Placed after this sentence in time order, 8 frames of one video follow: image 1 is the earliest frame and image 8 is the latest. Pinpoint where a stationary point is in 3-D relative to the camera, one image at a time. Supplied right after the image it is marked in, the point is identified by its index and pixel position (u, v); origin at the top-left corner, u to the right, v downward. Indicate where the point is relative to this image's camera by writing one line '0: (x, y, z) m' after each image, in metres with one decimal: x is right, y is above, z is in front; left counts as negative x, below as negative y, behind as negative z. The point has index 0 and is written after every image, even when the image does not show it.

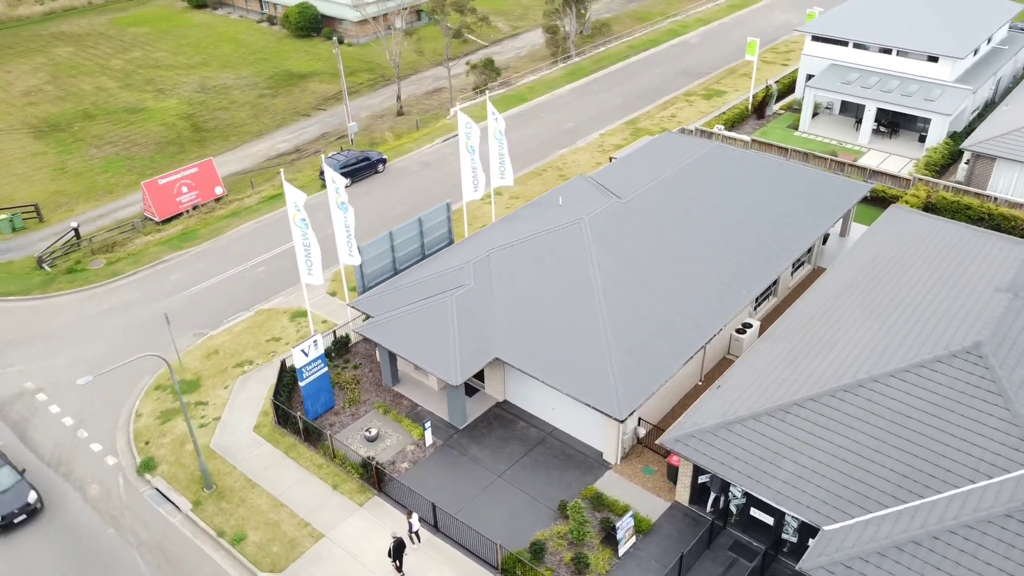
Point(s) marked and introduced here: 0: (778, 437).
0: (+6.4, -3.6, +19.9) m
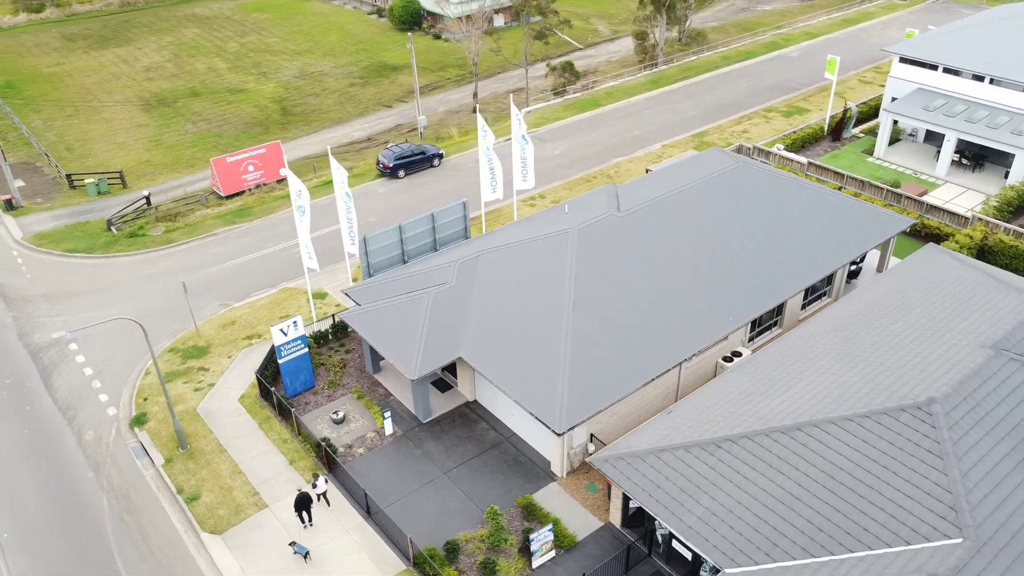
0: (+4.5, -4.3, +19.3) m
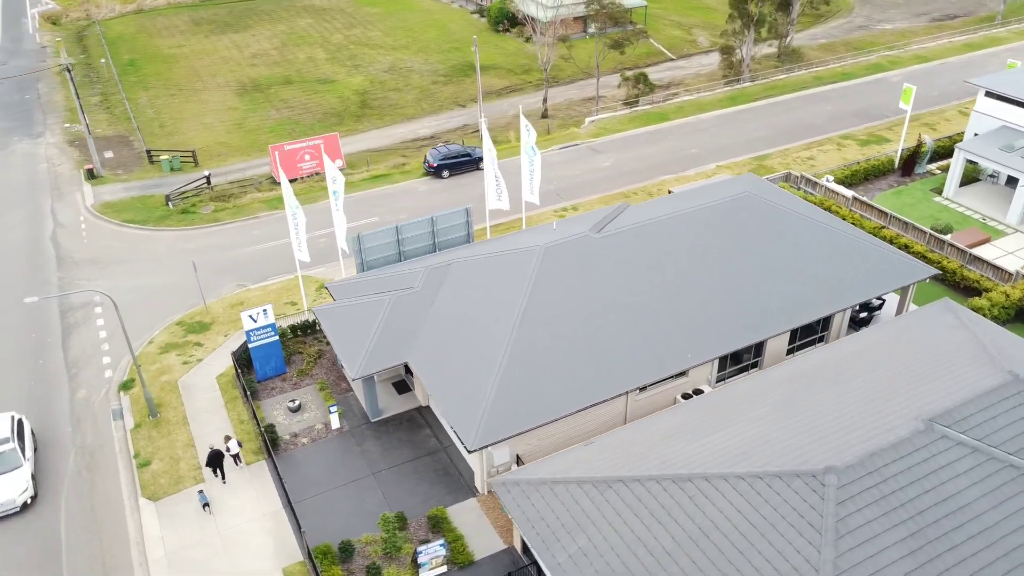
0: (+1.8, -5.0, +18.8) m
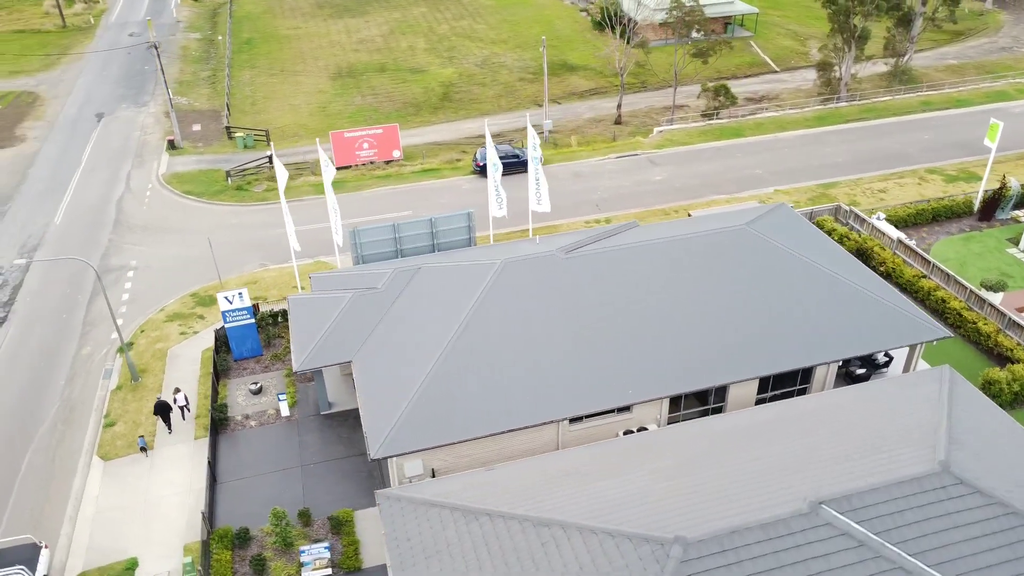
0: (-1.4, -5.6, +18.3) m
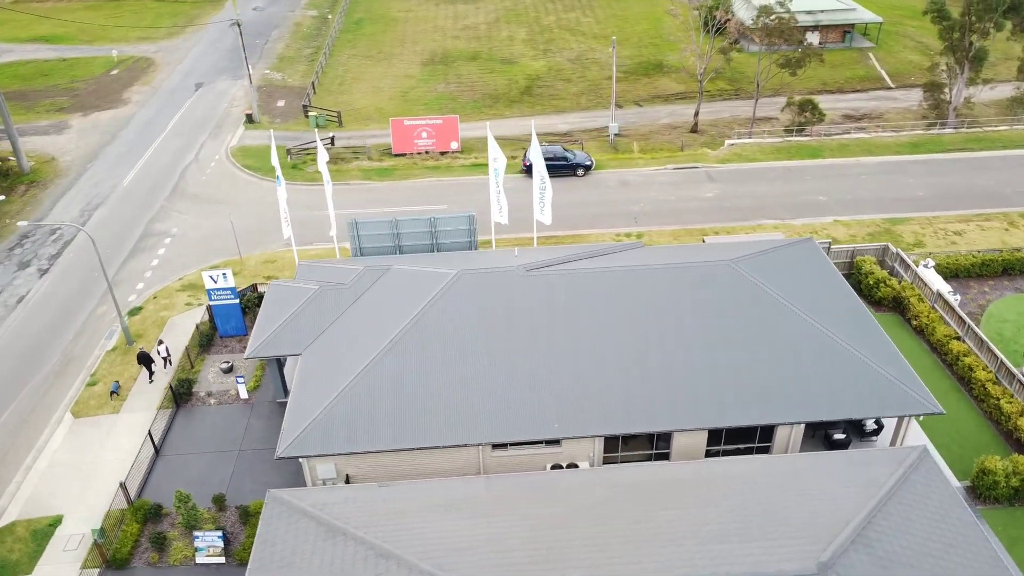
0: (-4.5, -5.8, +18.0) m
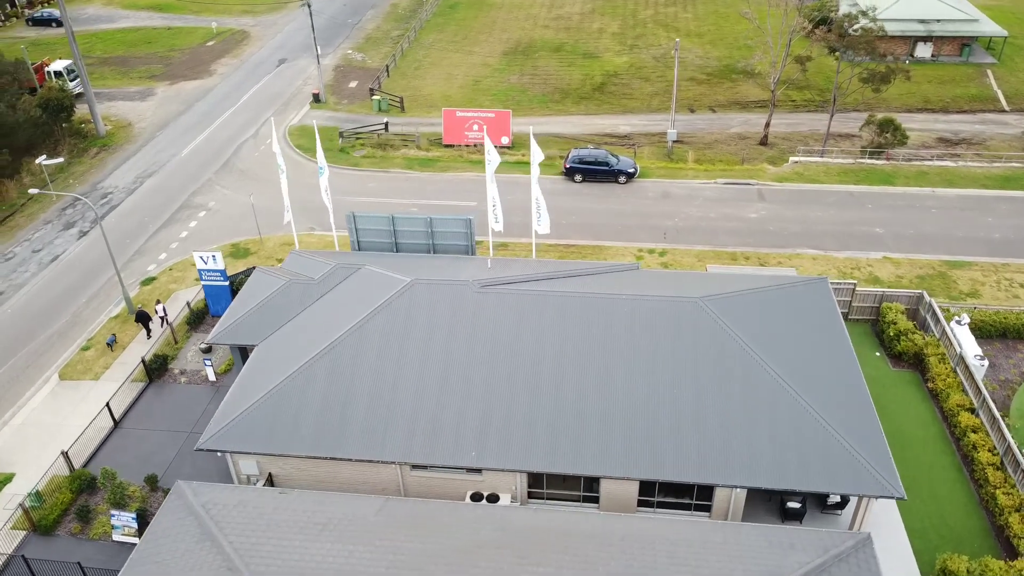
0: (-7.3, -5.8, +18.0) m
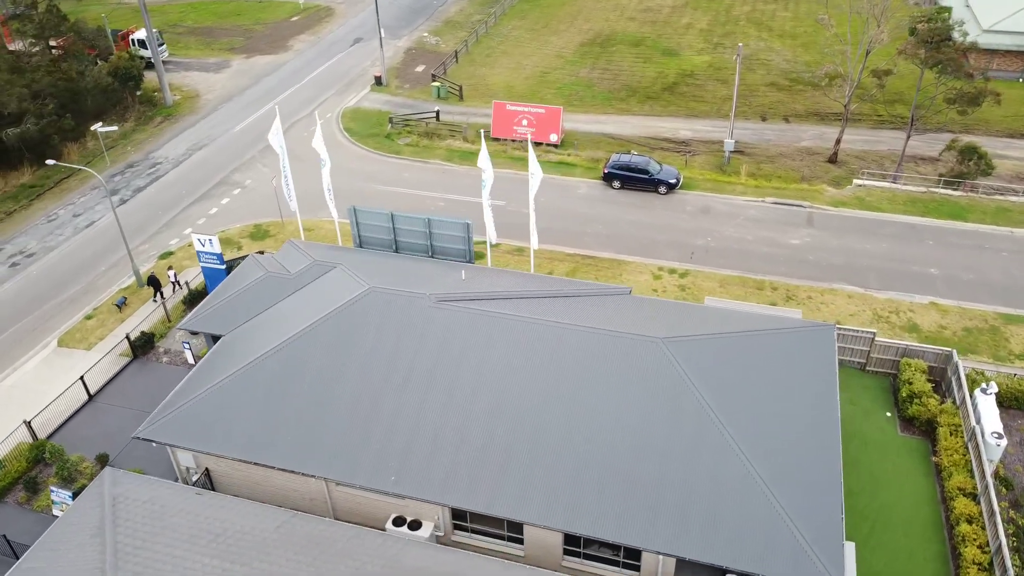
0: (-9.6, -5.6, +18.1) m
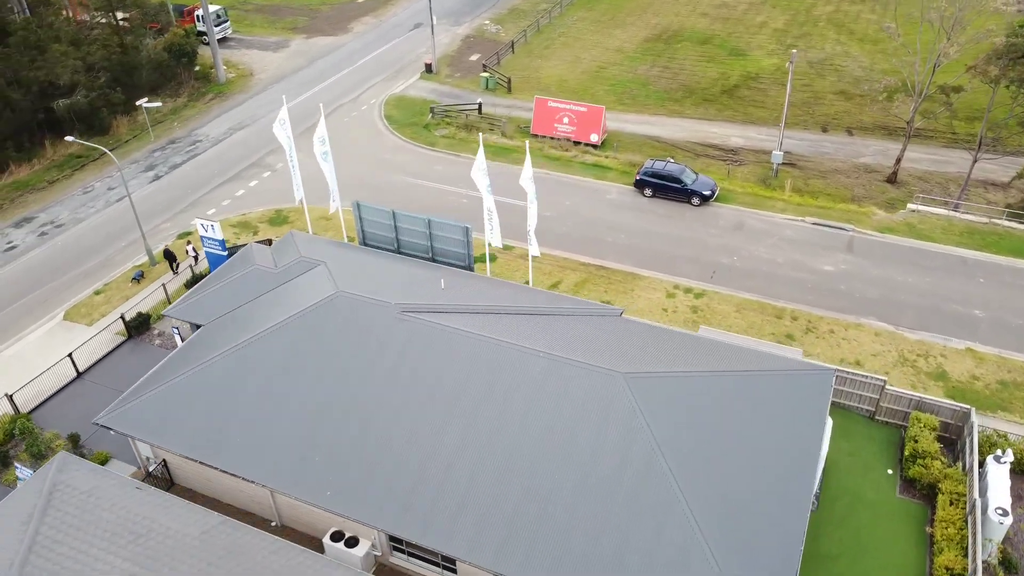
0: (-11.3, -5.3, +18.2) m
